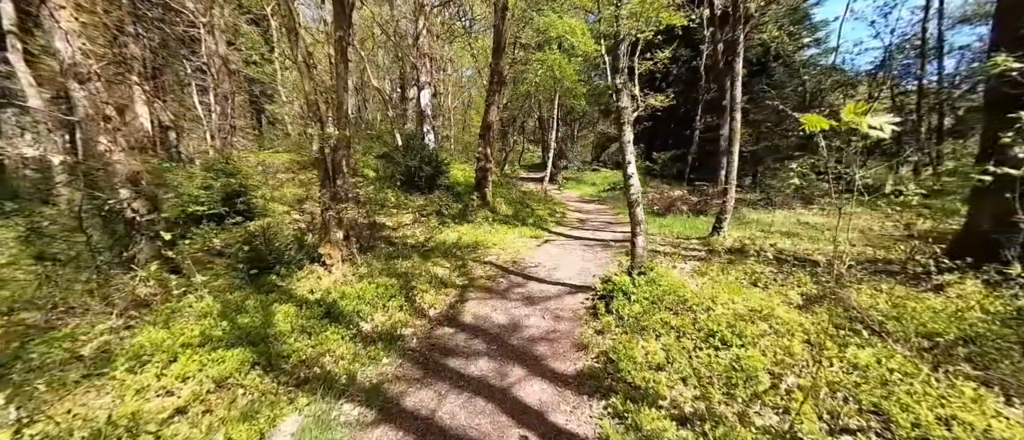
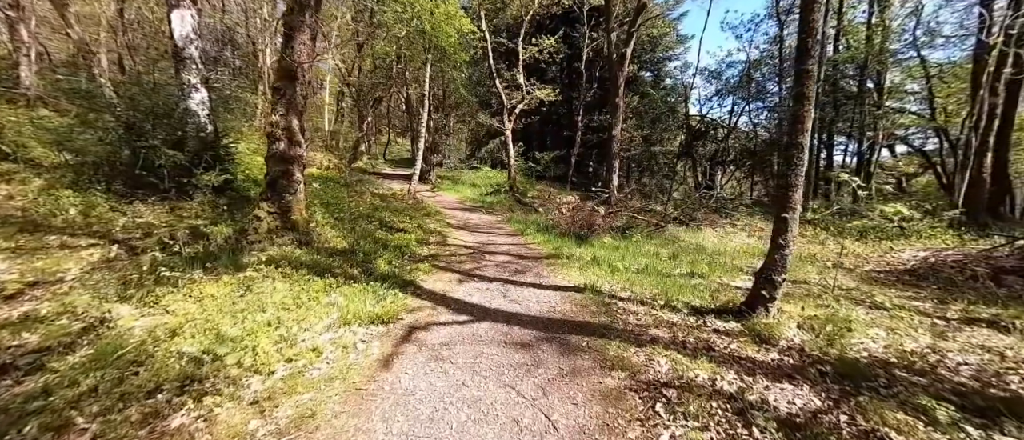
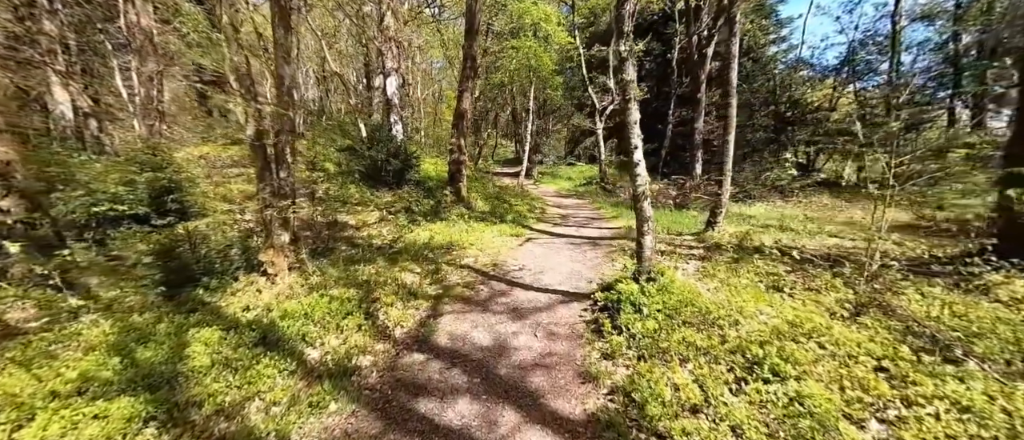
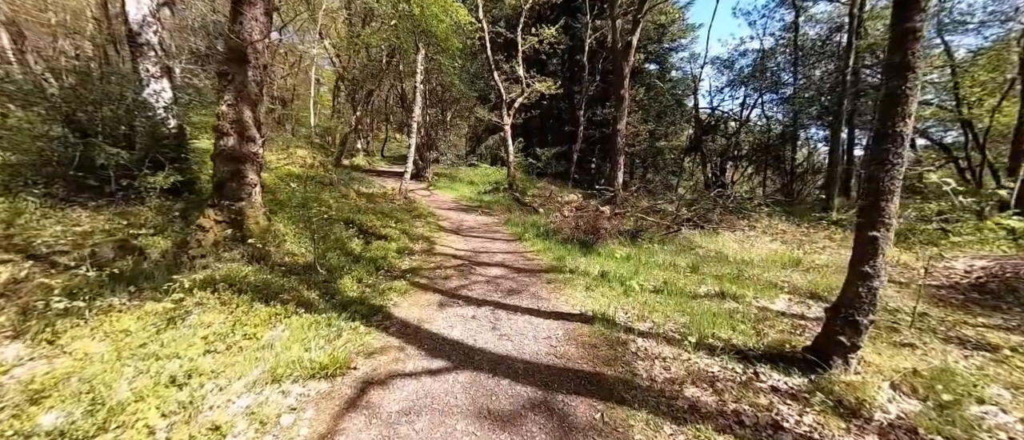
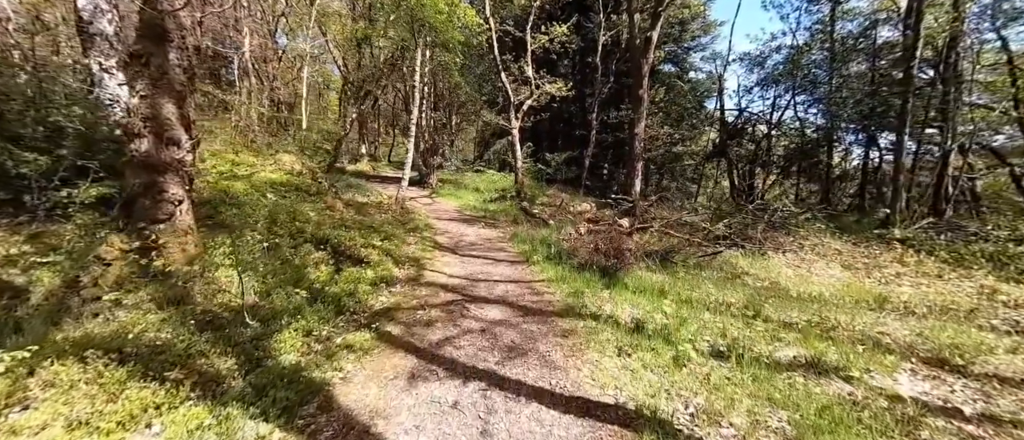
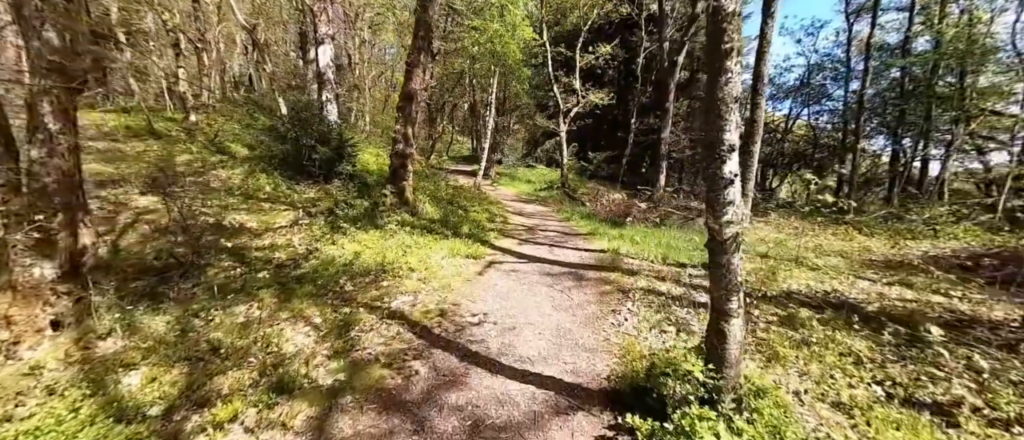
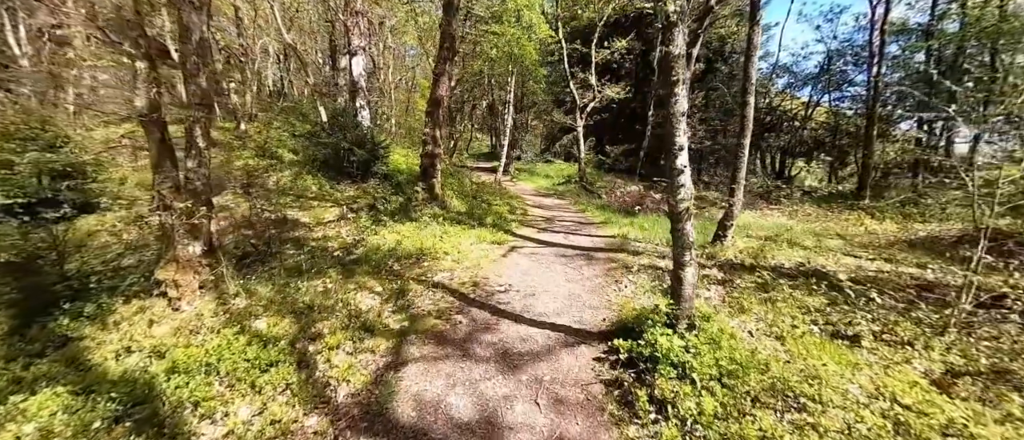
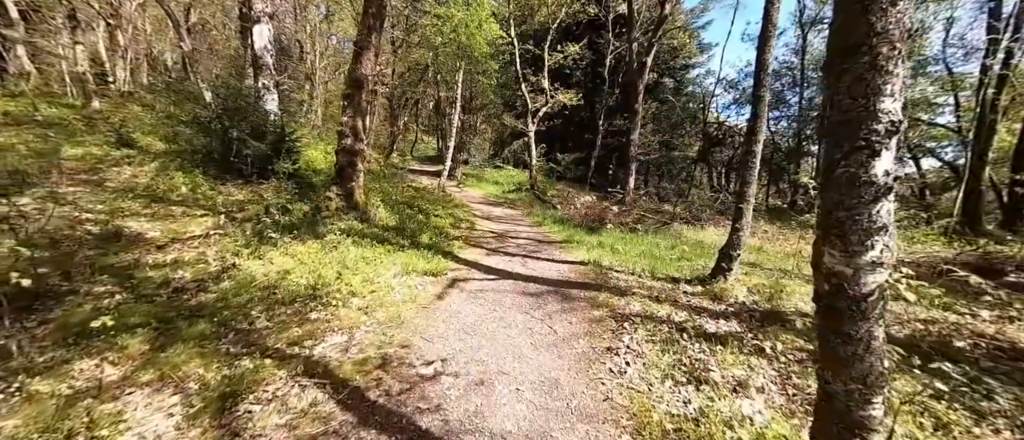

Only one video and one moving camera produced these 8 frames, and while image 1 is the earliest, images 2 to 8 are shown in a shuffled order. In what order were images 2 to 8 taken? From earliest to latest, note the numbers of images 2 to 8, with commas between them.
3, 7, 6, 8, 2, 4, 5
